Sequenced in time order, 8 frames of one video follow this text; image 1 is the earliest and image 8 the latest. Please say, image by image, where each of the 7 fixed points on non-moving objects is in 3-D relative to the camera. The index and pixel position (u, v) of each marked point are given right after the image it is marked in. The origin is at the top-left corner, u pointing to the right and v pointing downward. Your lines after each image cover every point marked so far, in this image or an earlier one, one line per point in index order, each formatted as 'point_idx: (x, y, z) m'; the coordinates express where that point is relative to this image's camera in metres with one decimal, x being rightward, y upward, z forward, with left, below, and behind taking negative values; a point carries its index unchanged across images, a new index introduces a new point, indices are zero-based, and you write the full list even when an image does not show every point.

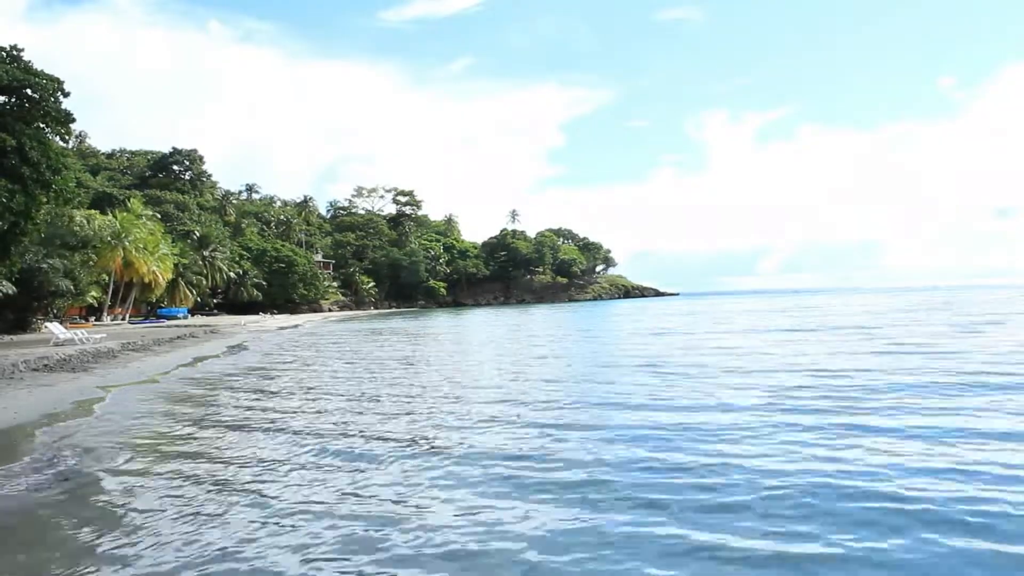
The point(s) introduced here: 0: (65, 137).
0: (-7.1, +2.5, +18.6) m
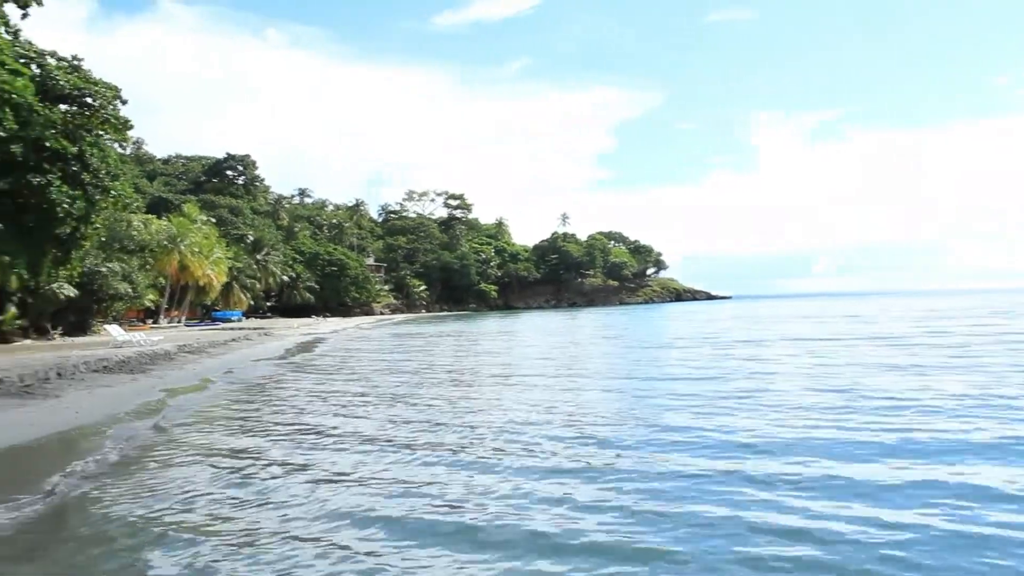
0: (-6.4, +2.5, +19.7) m
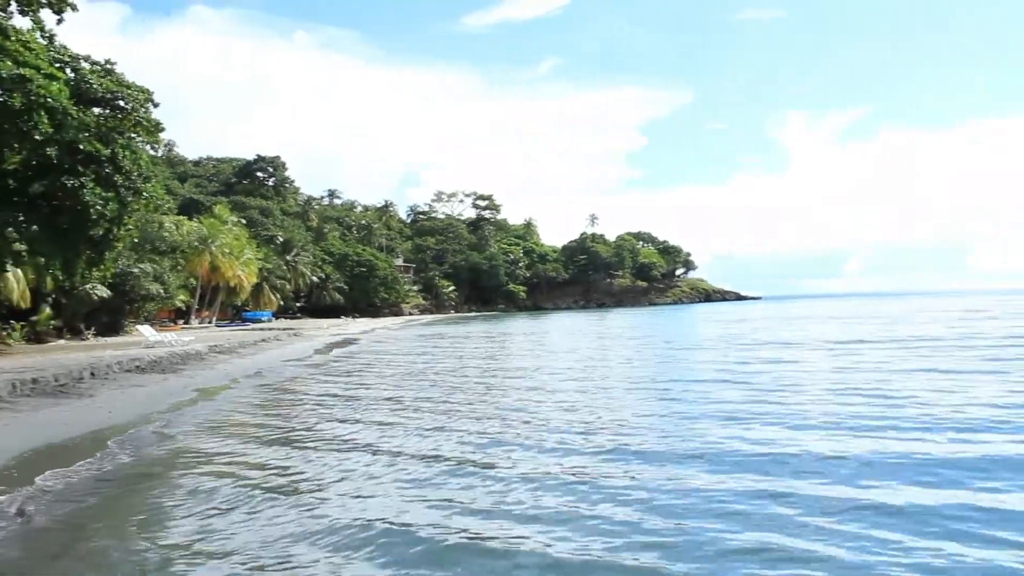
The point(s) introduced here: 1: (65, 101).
0: (-6.0, +2.5, +20.2) m
1: (-6.2, +2.7, +16.6) m
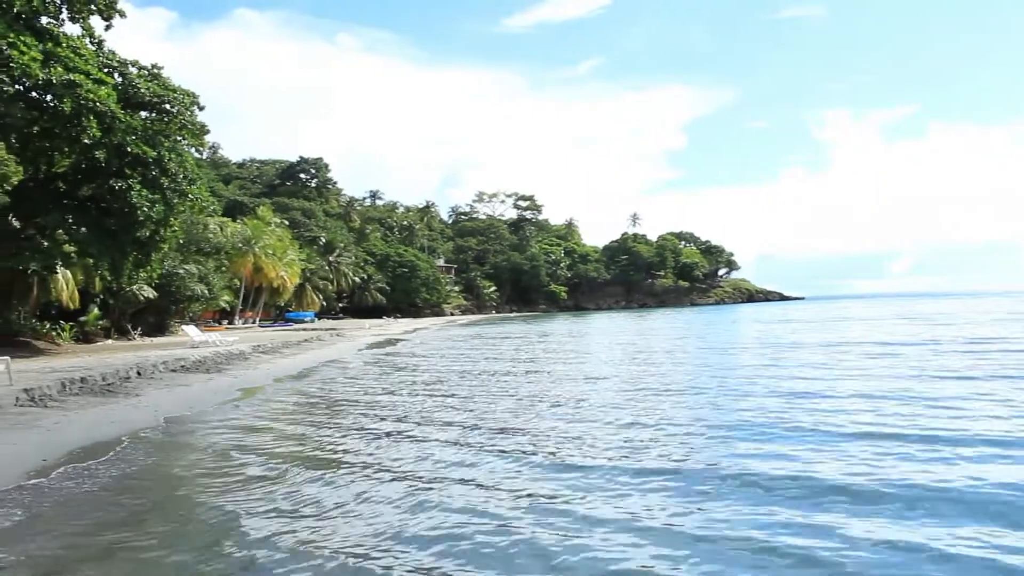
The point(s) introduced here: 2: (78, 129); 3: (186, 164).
0: (-5.4, +2.5, +20.7) m
1: (-5.7, +2.7, +17.1) m
2: (-6.1, +2.3, +16.6) m
3: (-5.2, +2.0, +19.3) m
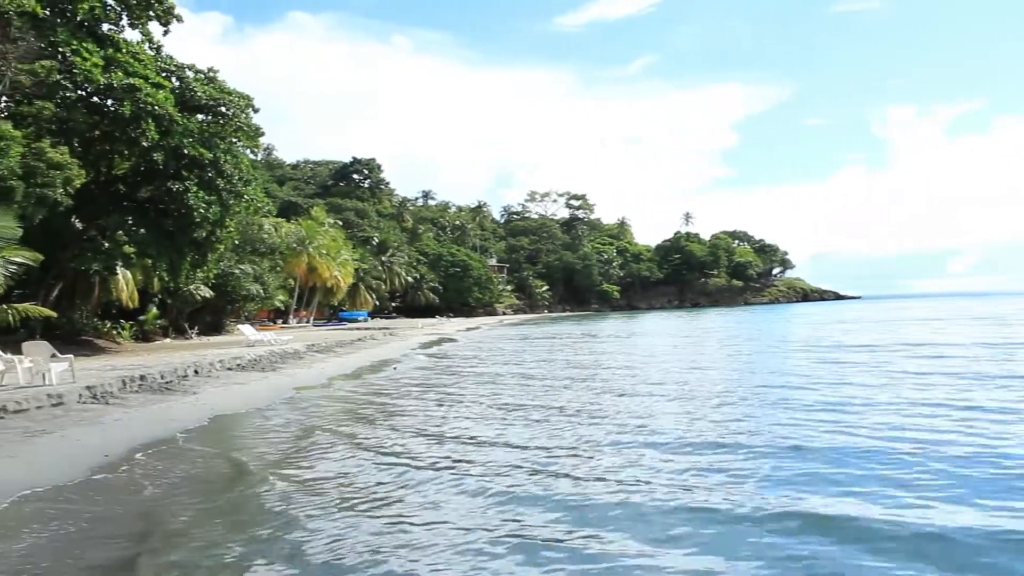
0: (-4.5, +2.5, +21.3) m
1: (-5.0, +2.7, +17.7) m
2: (-5.4, +2.3, +17.3) m
3: (-4.5, +2.0, +19.9) m
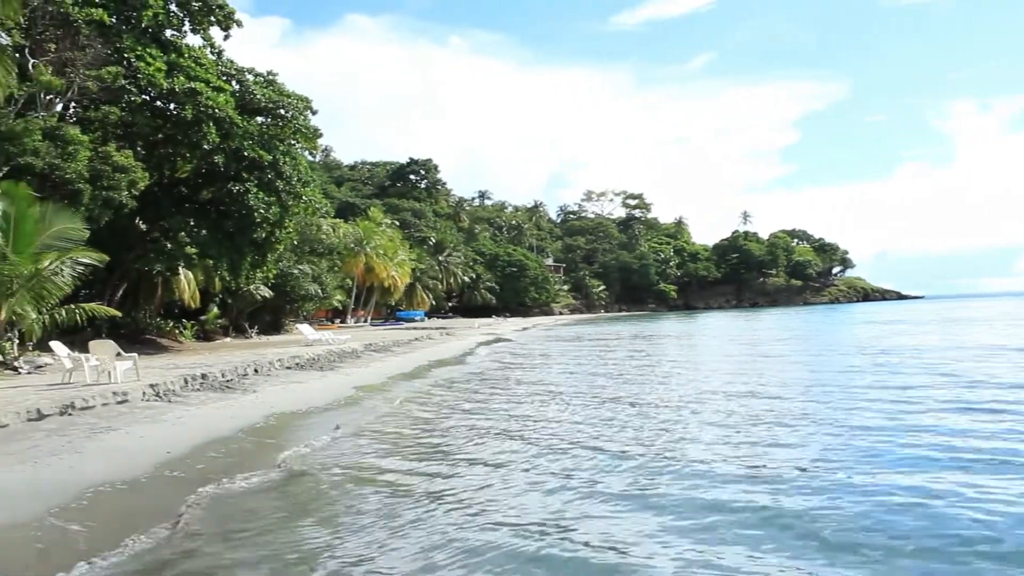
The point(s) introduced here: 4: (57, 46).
0: (-3.6, +2.5, +21.7) m
1: (-4.2, +2.7, +18.2) m
2: (-4.6, +2.3, +17.8) m
3: (-3.6, +2.0, +20.3) m
4: (-6.3, +3.4, +16.6) m
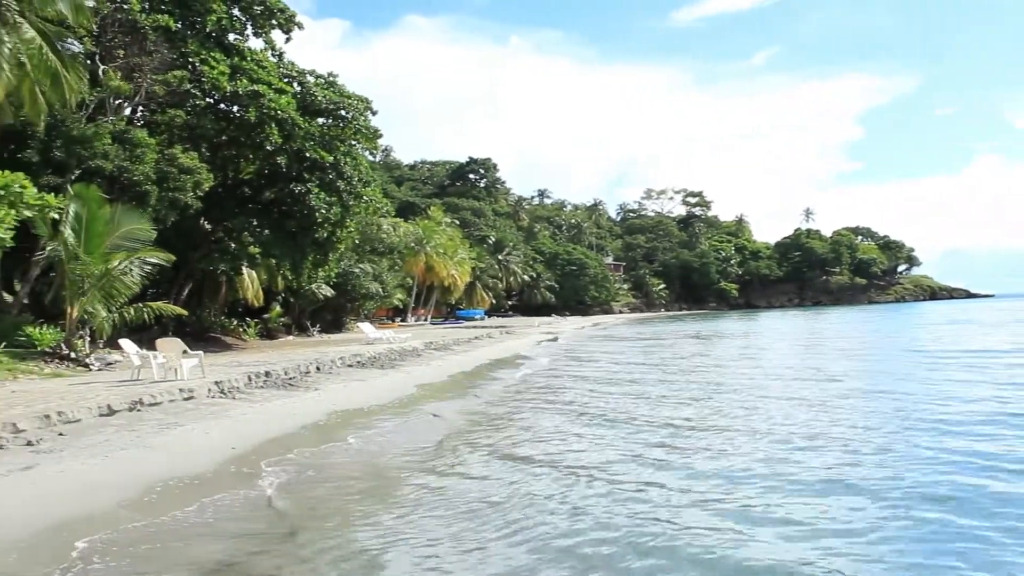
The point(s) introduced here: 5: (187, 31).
0: (-2.5, +2.5, +22.1) m
1: (-3.3, +2.7, +18.6) m
2: (-3.8, +2.3, +18.2) m
3: (-2.6, +2.1, +20.7) m
4: (-5.5, +3.4, +17.2) m
5: (-4.9, +3.9, +18.2) m
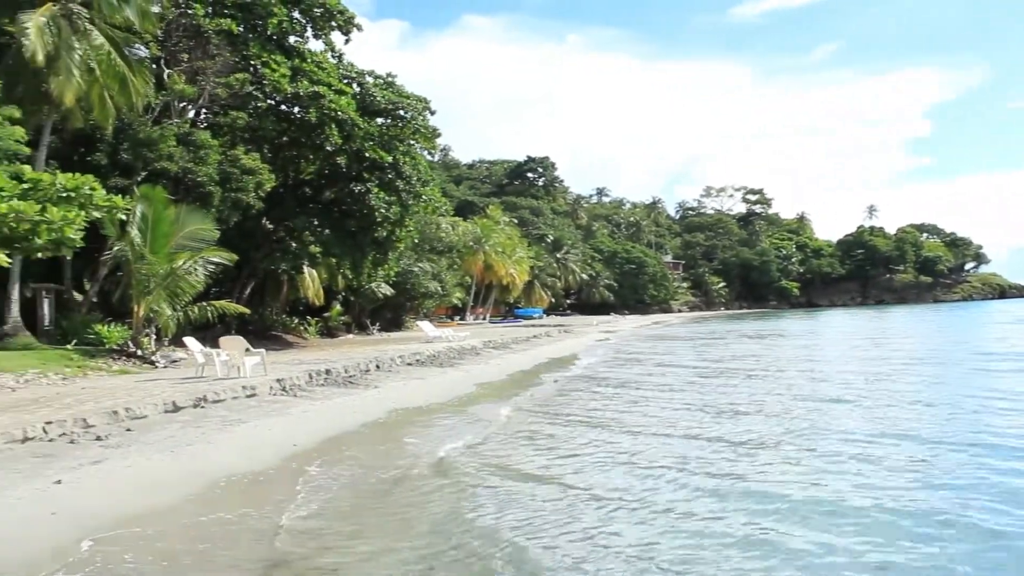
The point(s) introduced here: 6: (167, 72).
0: (-1.5, +2.5, +22.3) m
1: (-2.5, +2.7, +18.8) m
2: (-2.9, +2.3, +18.5) m
3: (-1.6, +2.1, +20.9) m
4: (-4.7, +3.4, +17.5) m
5: (-4.1, +3.9, +18.6) m
6: (-4.8, +3.0, +16.8) m
